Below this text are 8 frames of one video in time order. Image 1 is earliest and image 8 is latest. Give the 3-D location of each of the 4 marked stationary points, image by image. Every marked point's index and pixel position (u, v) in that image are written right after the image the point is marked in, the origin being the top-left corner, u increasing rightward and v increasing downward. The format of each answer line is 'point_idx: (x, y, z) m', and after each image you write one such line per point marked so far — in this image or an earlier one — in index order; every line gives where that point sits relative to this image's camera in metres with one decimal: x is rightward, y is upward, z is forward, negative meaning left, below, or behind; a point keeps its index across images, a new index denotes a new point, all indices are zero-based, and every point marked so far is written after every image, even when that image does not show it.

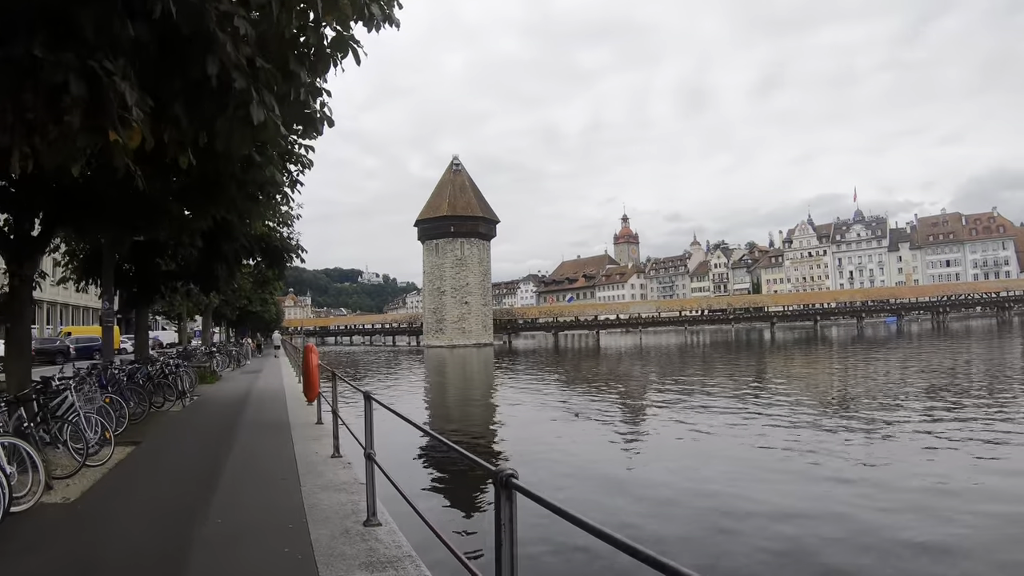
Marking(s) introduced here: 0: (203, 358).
0: (-6.8, -1.6, +14.8) m
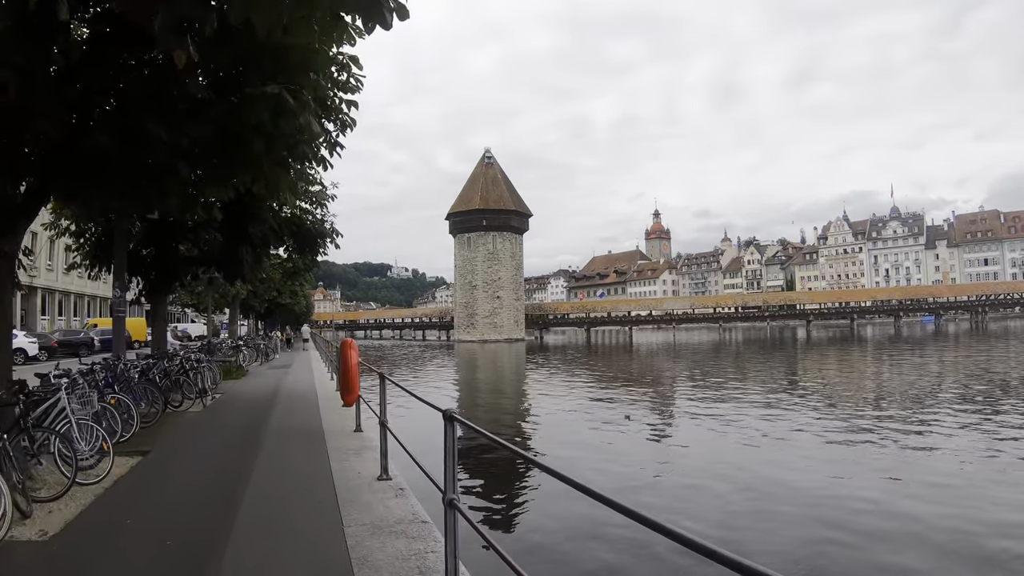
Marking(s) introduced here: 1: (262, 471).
0: (-5.9, -1.3, +13.9) m
1: (-2.1, -1.5, +5.7) m
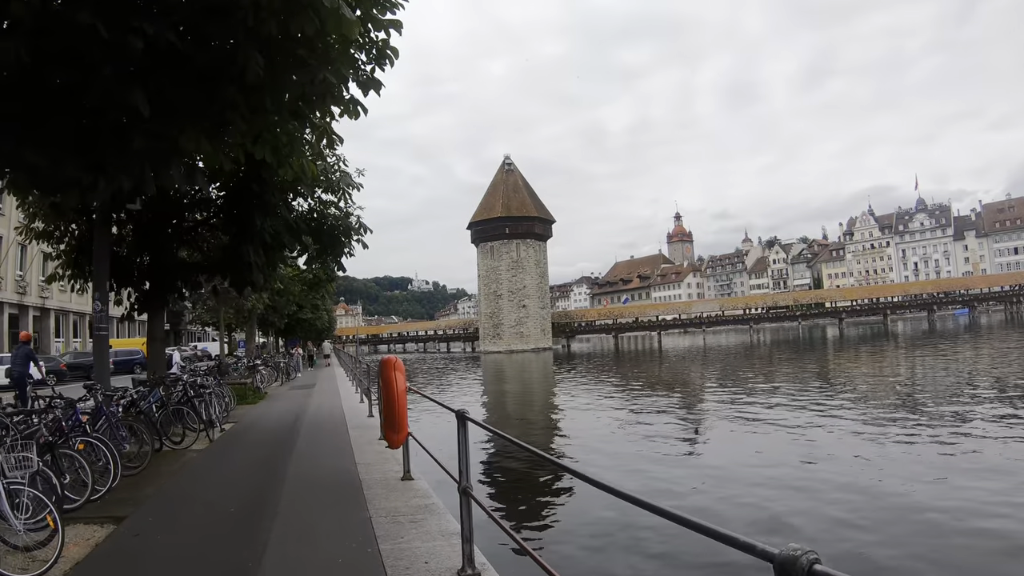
0: (-5.0, -1.6, +12.5) m
1: (-1.5, -1.6, +4.3) m
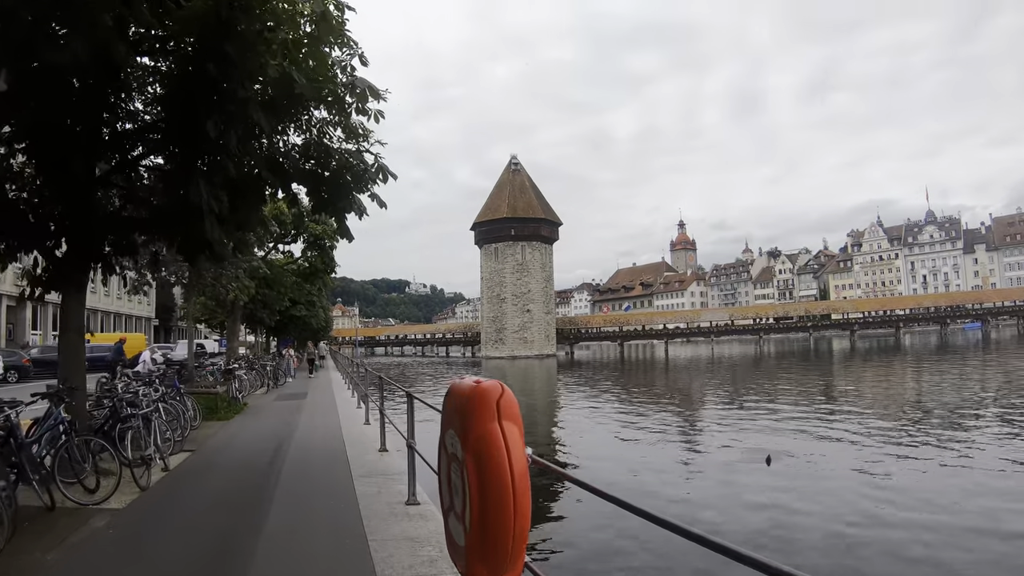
0: (-4.4, -1.4, +10.2) m
1: (-0.9, -1.4, +2.0) m
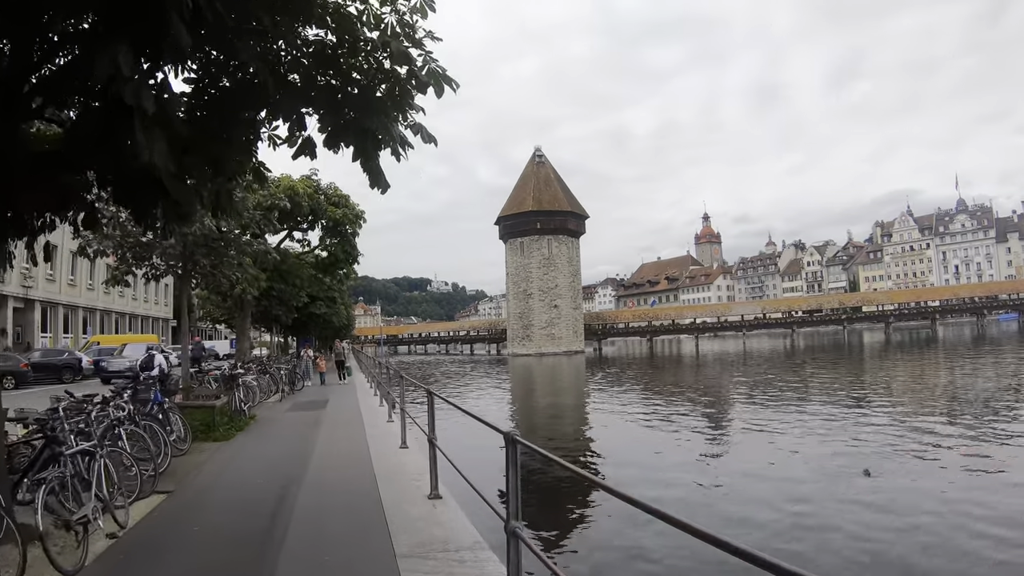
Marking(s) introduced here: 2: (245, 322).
0: (-3.7, -1.3, +8.7) m
1: (-0.4, -1.2, +0.4) m
2: (-7.5, -1.0, +19.2) m
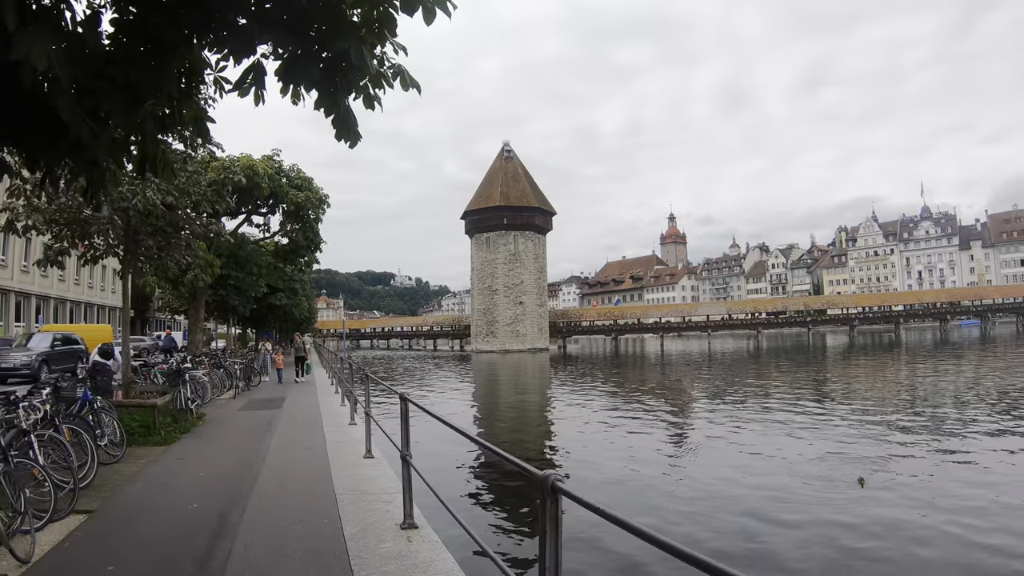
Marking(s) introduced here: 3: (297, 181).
0: (-4.0, -1.1, +7.9) m
1: (-0.3, -1.2, -0.2) m
2: (-8.3, -0.7, +18.2) m
3: (-6.2, +3.1, +19.8) m
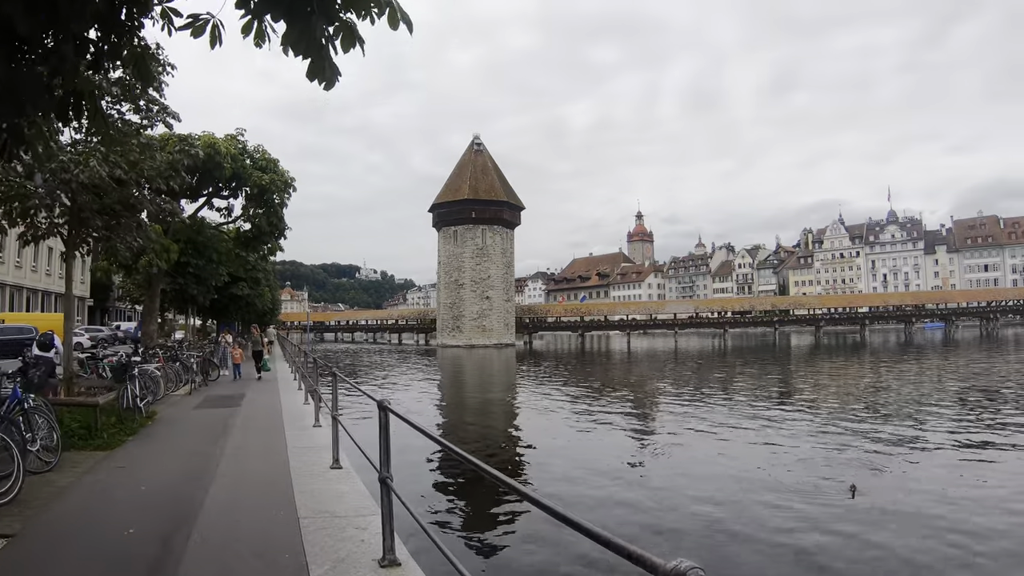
0: (-4.2, -0.9, +7.3) m
1: (-0.1, -1.2, -0.7) m
2: (-9.0, -0.4, +17.3) m
3: (-6.9, +3.4, +19.0) m
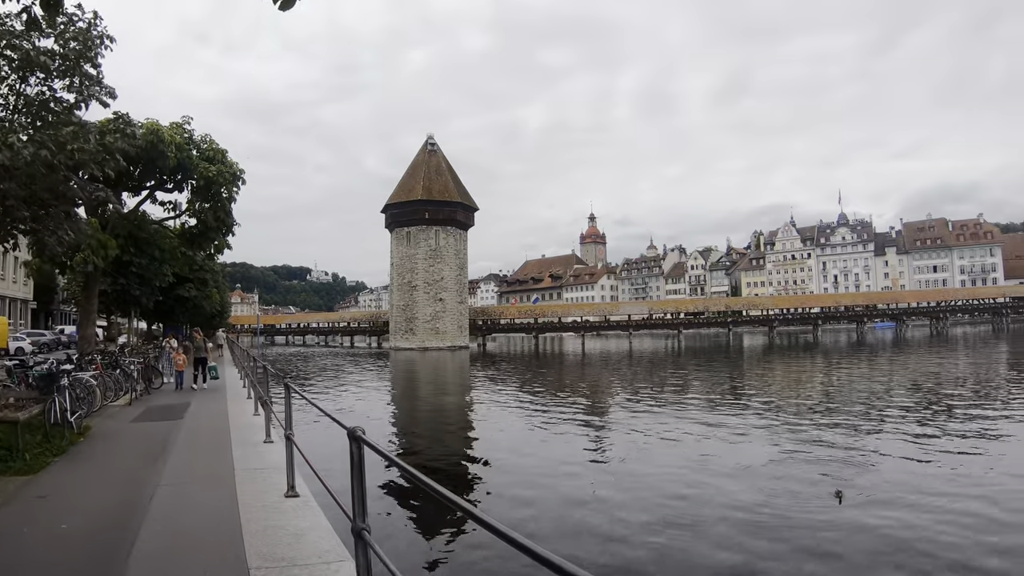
0: (-4.5, -0.9, +6.5) m
1: (+0.2, -1.1, -1.1) m
2: (-10.0, -0.4, +16.2) m
3: (-8.0, +3.4, +18.0) m
